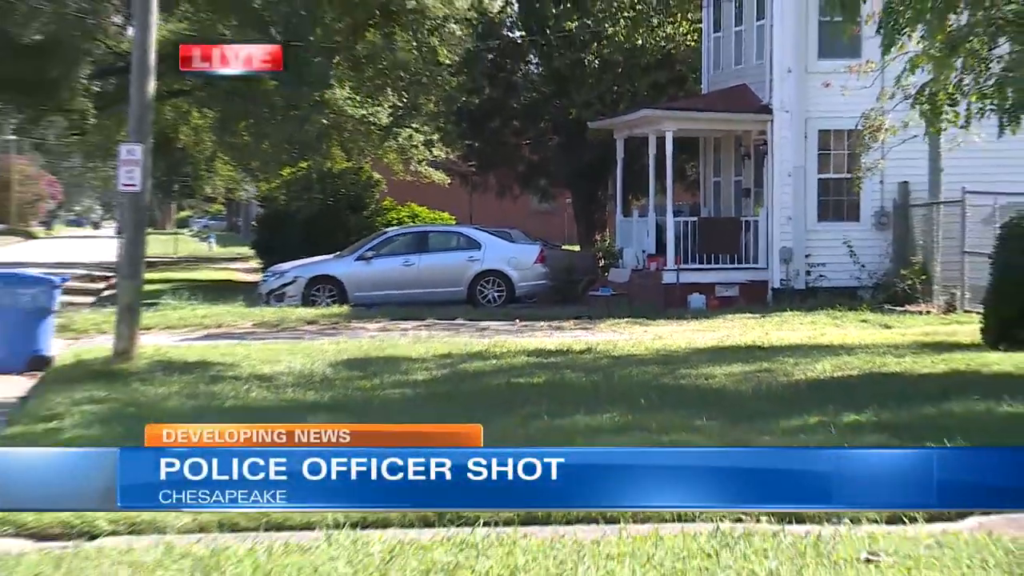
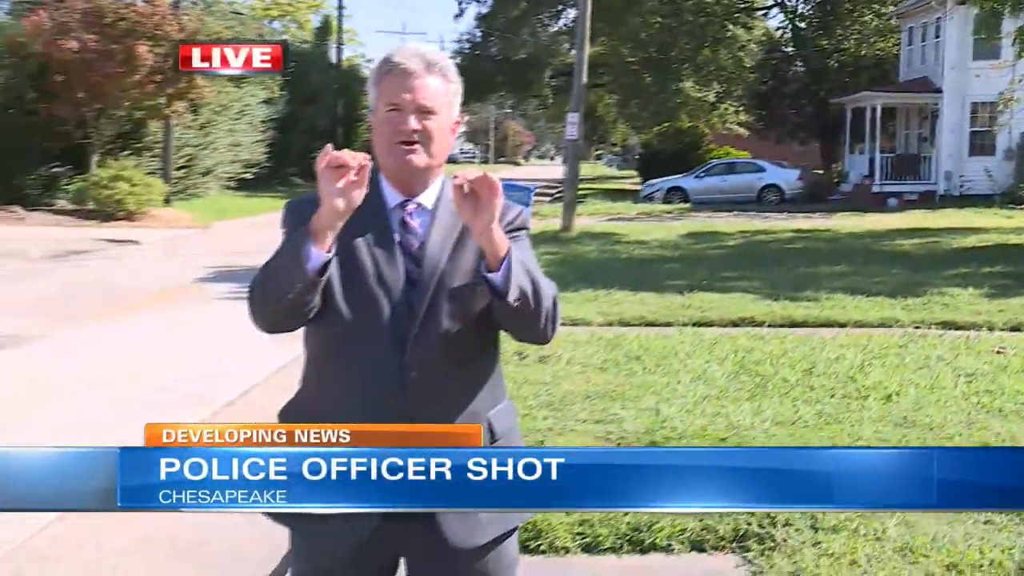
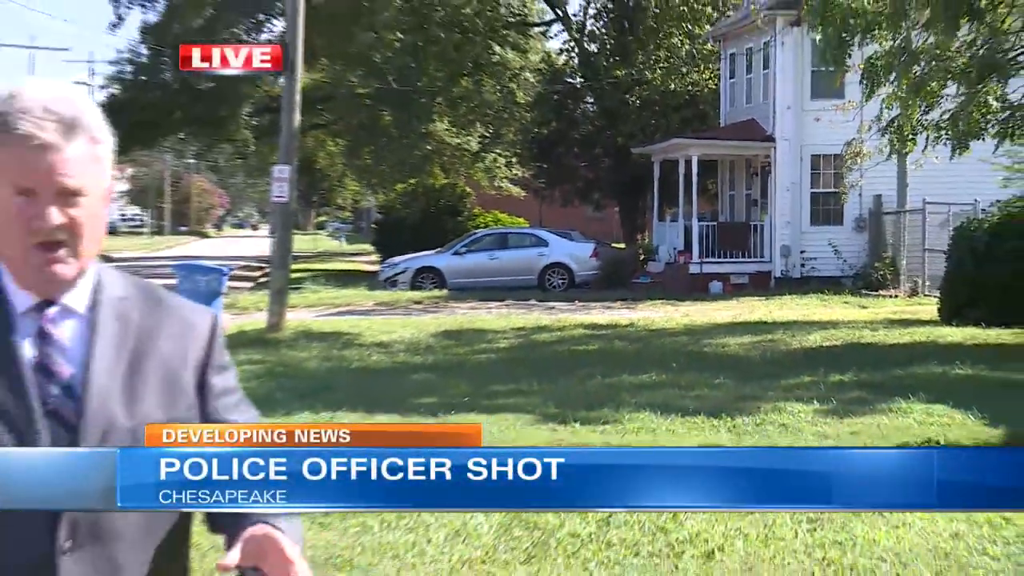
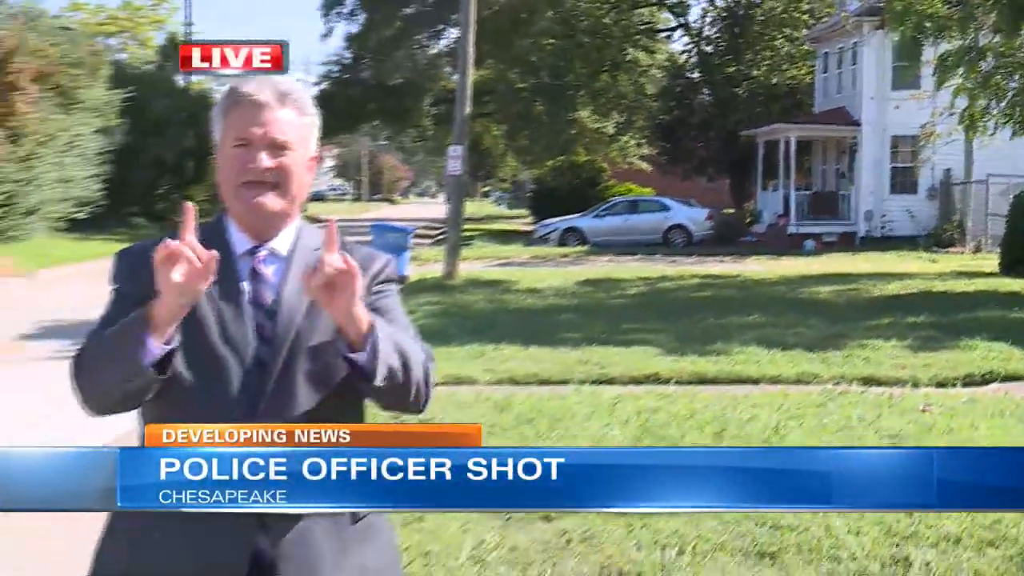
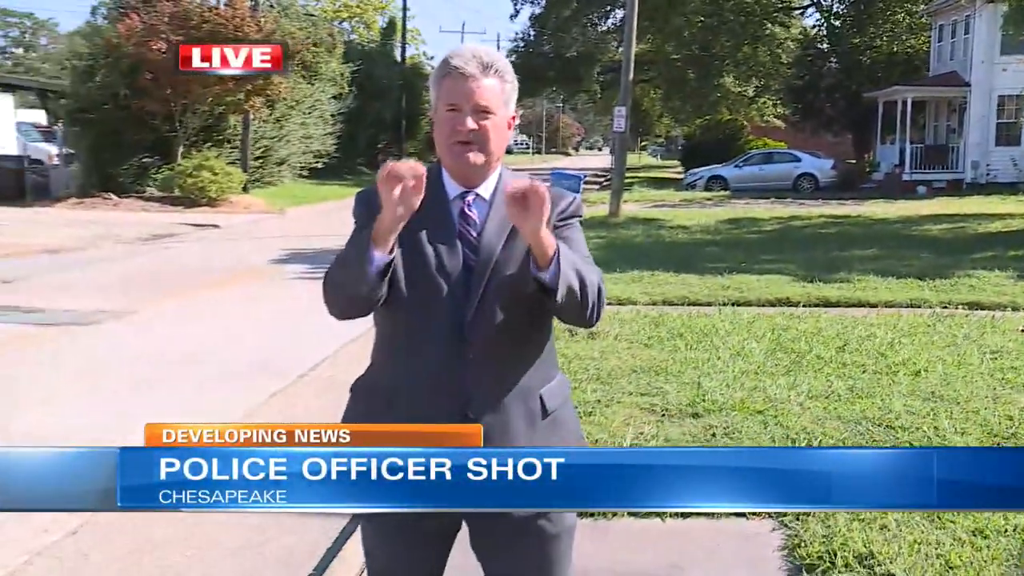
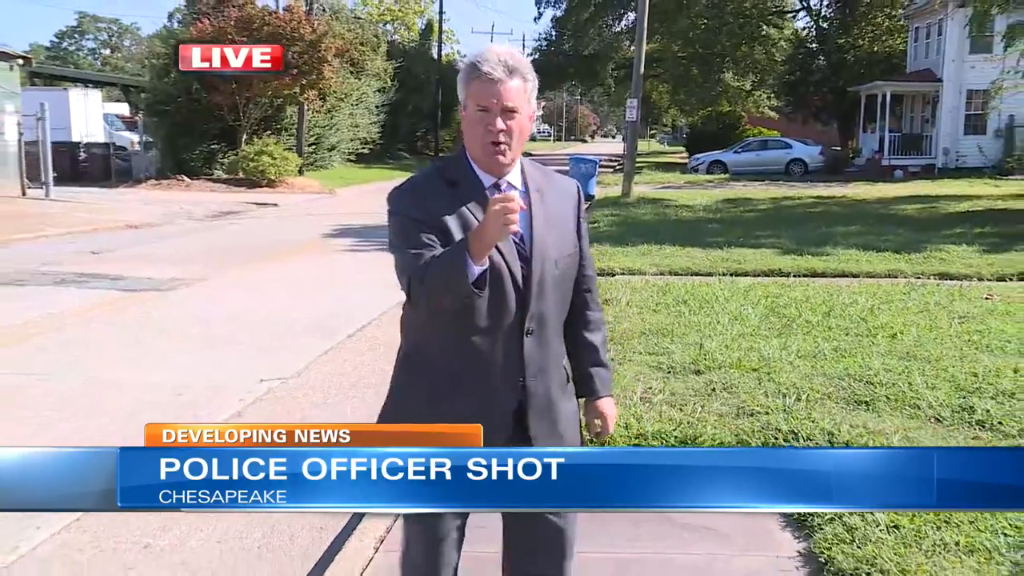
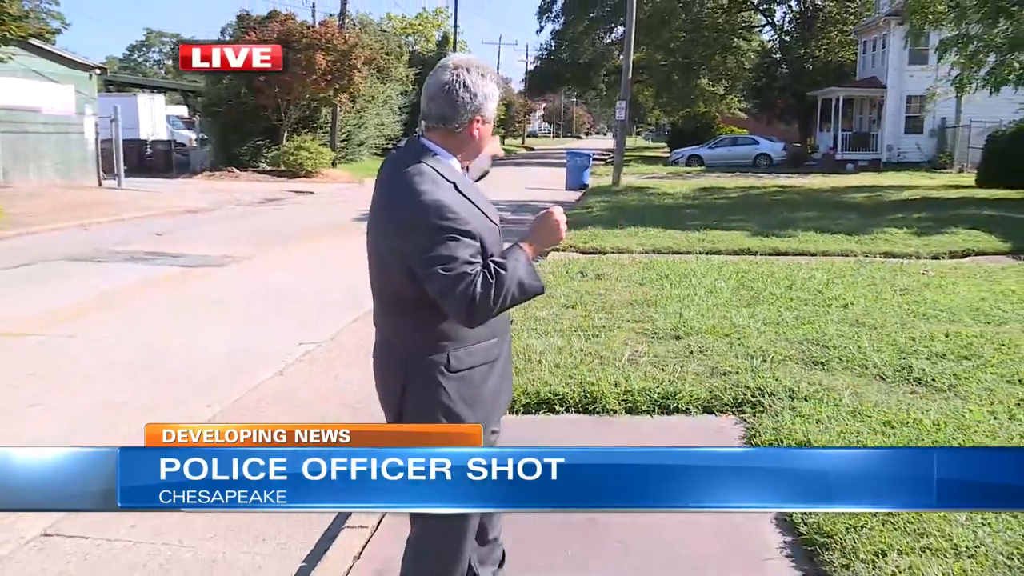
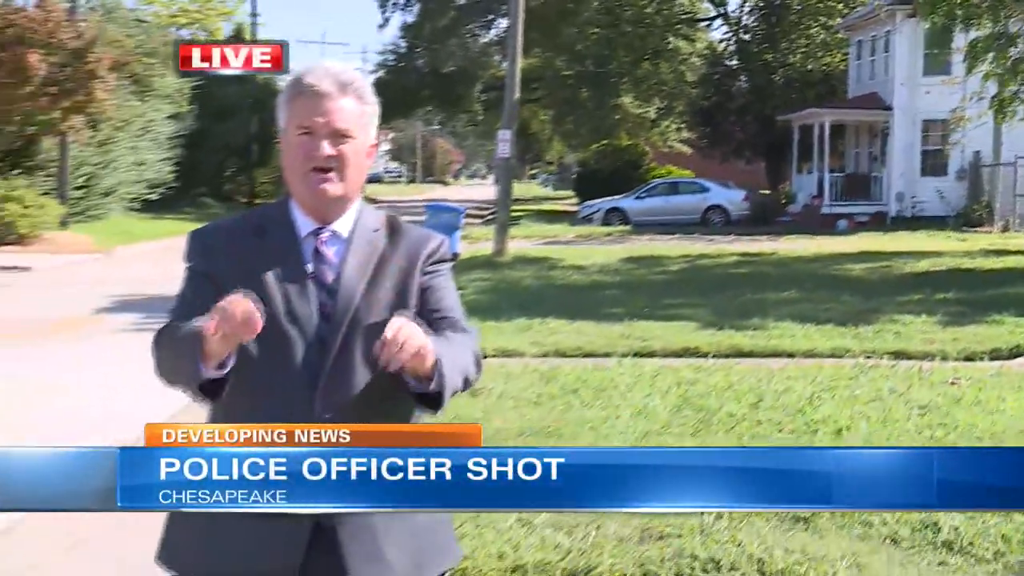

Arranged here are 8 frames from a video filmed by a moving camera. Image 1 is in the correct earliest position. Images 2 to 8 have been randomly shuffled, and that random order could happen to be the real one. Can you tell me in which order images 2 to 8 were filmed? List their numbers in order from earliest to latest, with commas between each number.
3, 4, 8, 2, 5, 6, 7
